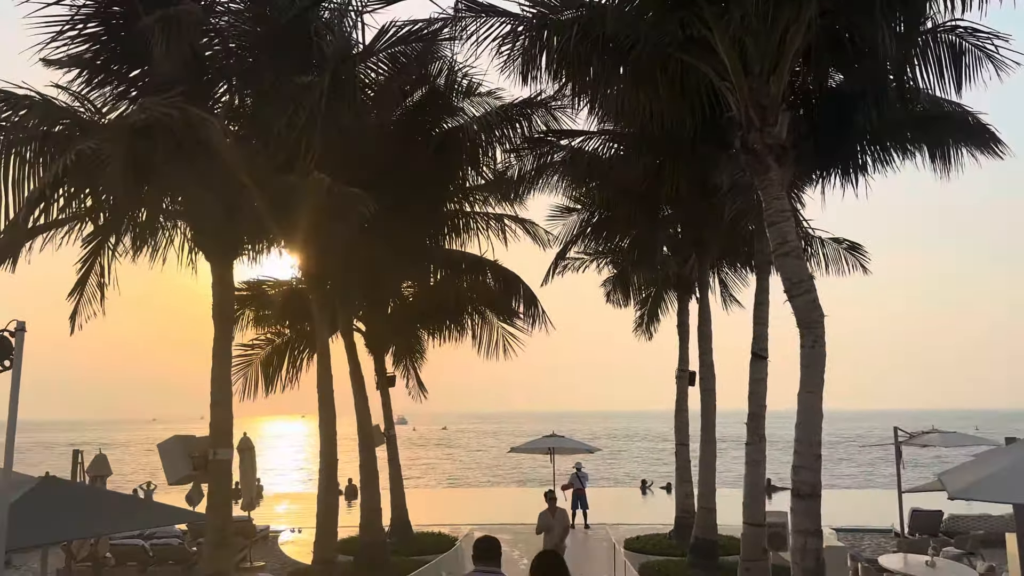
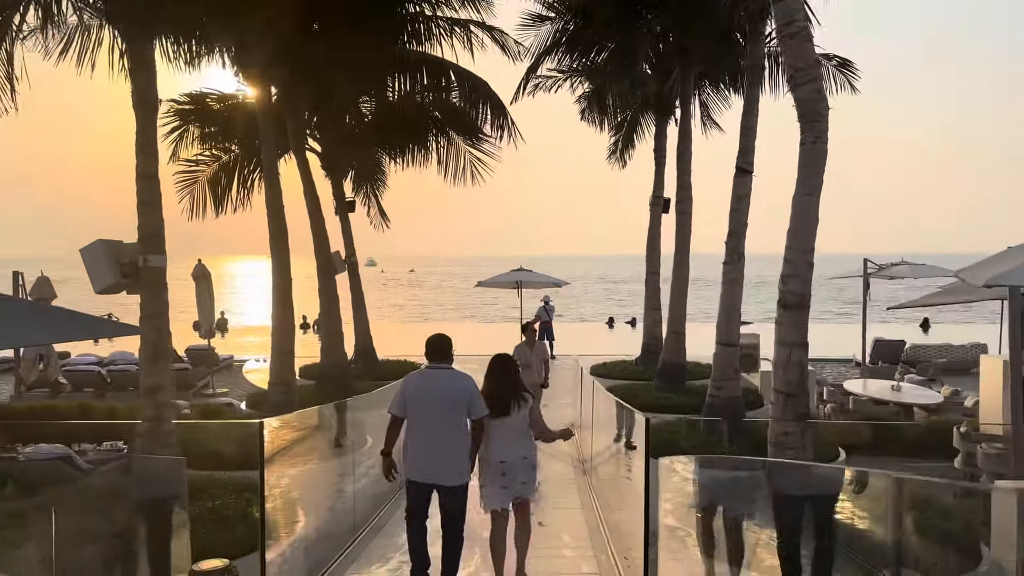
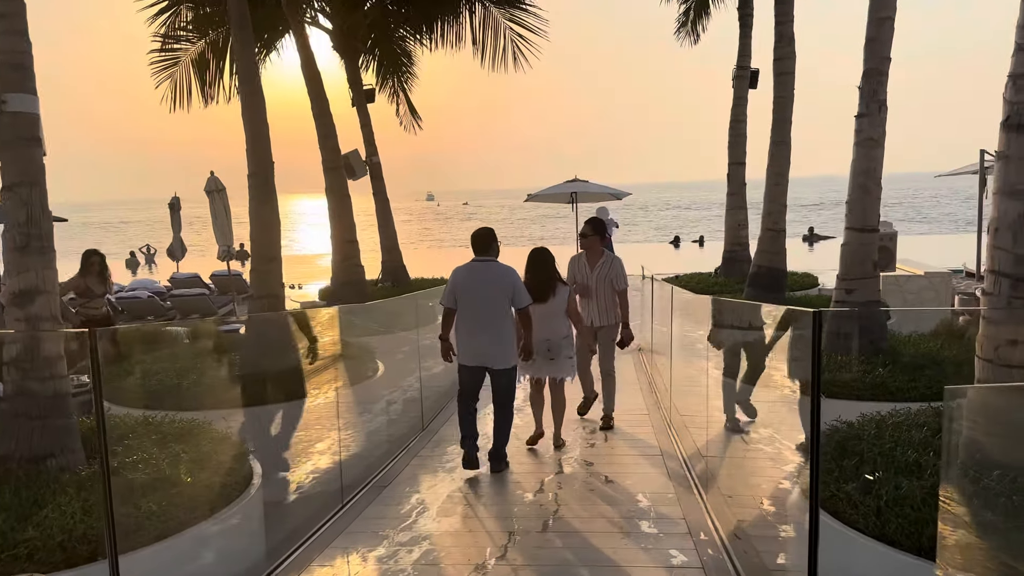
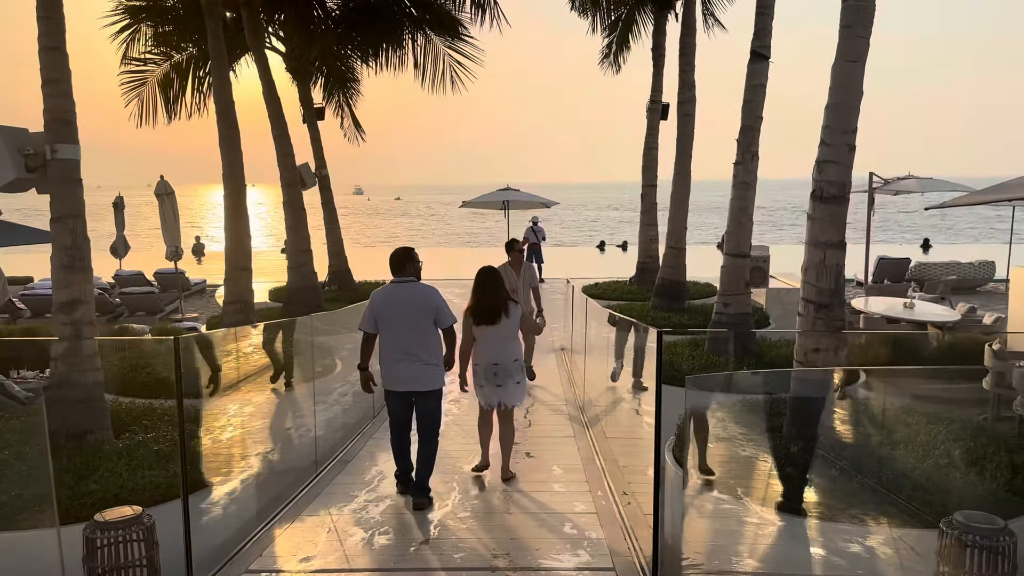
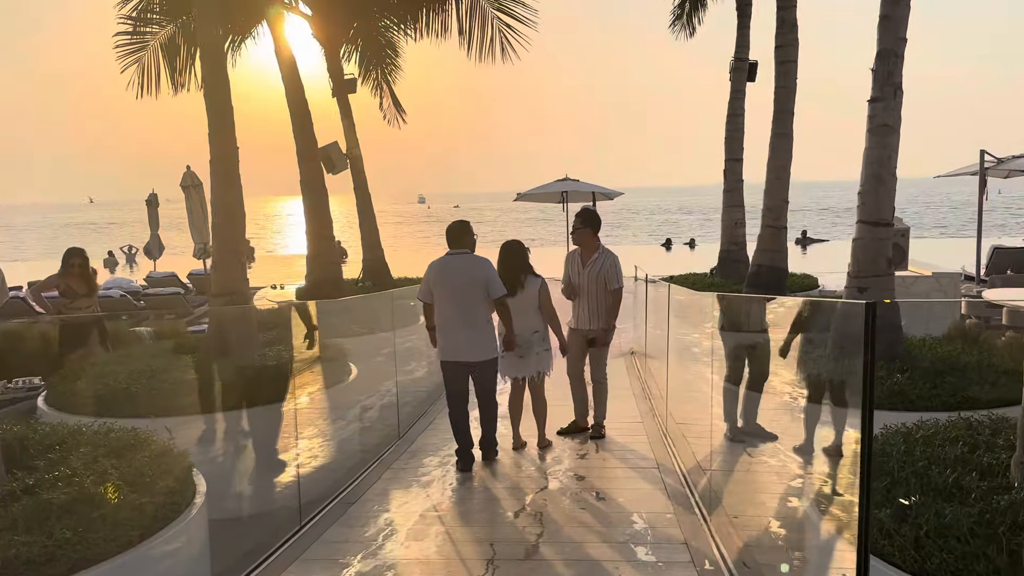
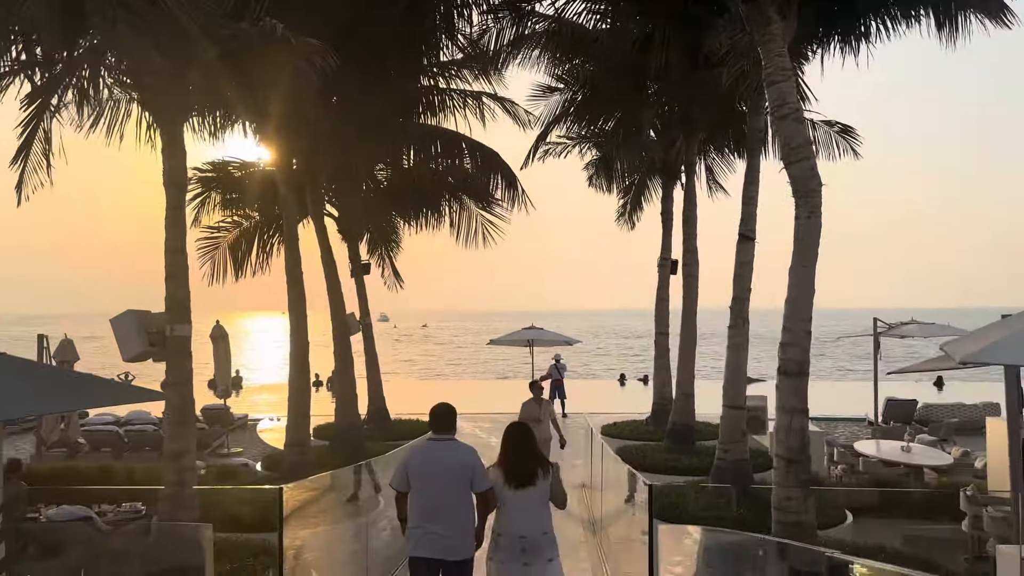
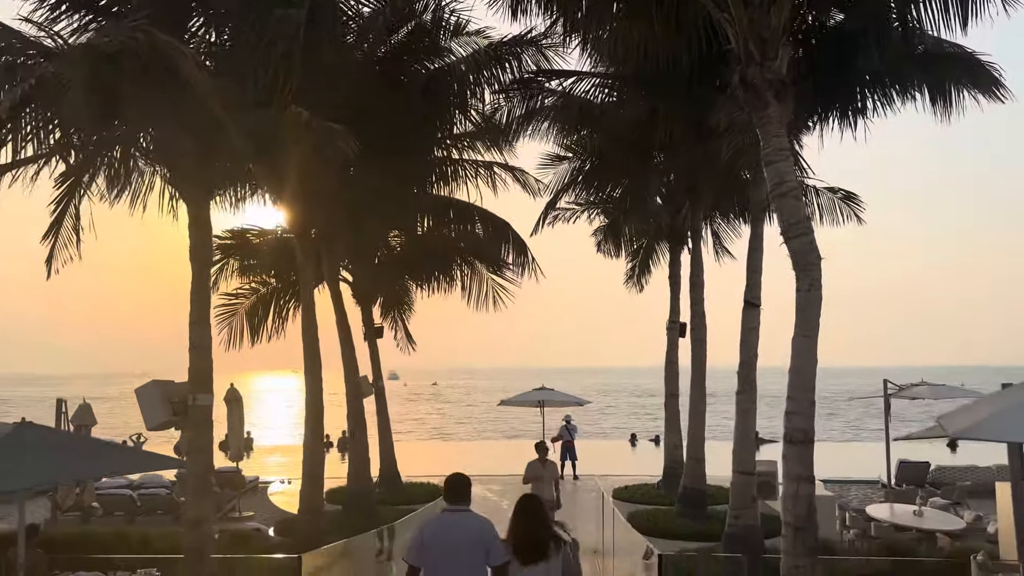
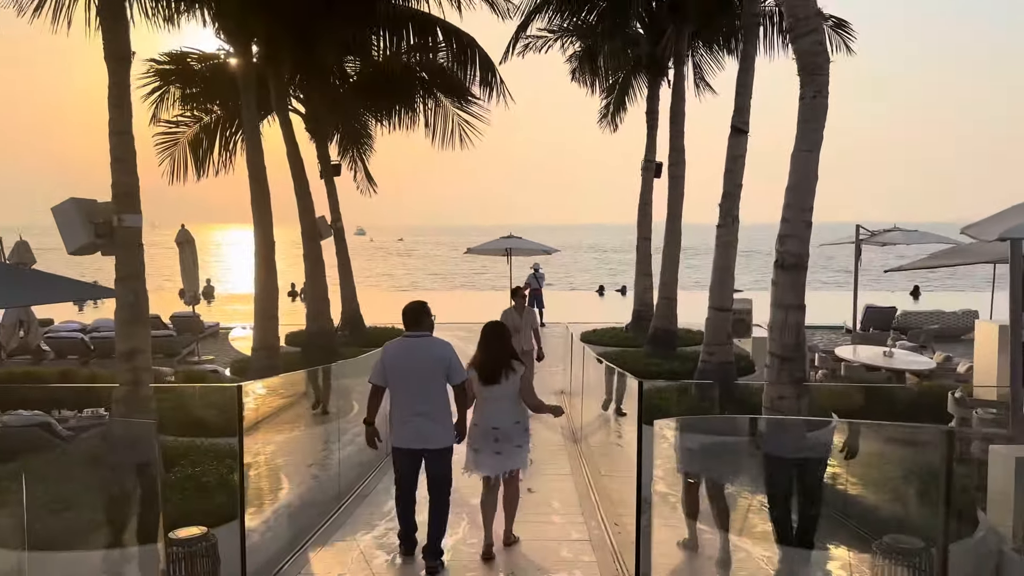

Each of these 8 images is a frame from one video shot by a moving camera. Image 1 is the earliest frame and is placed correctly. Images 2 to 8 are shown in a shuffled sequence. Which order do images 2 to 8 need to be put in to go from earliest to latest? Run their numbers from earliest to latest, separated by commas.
7, 6, 2, 8, 4, 3, 5
